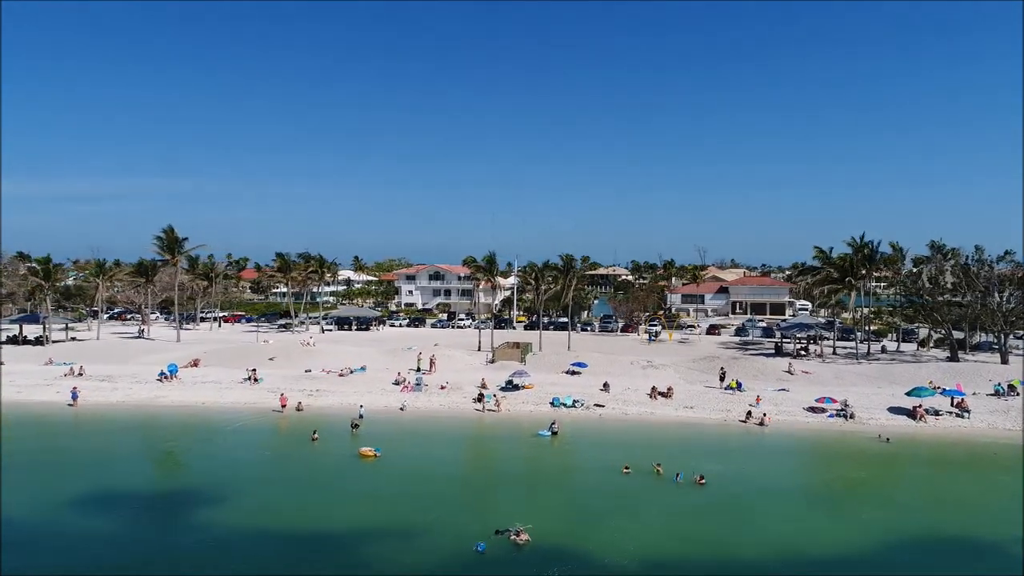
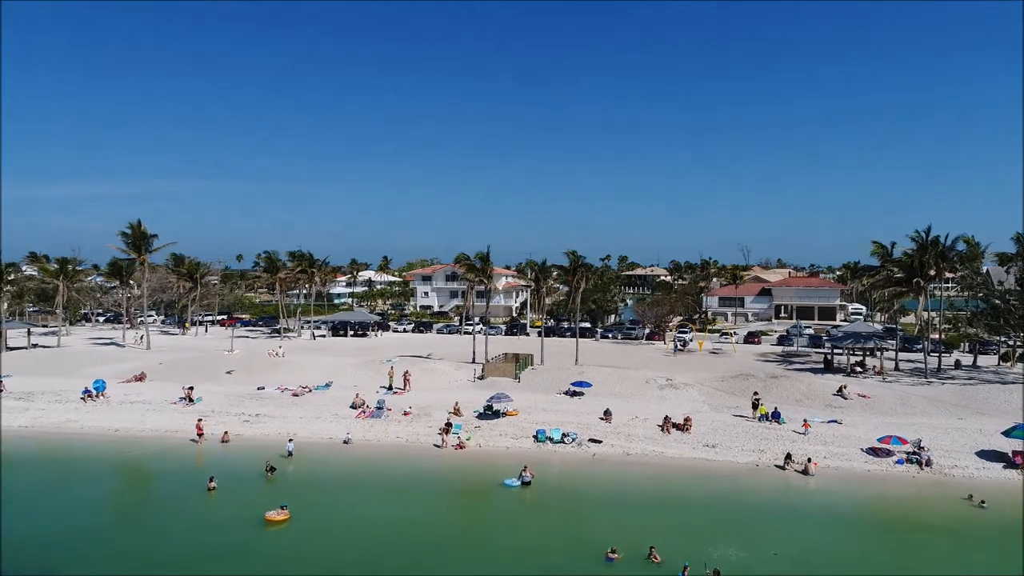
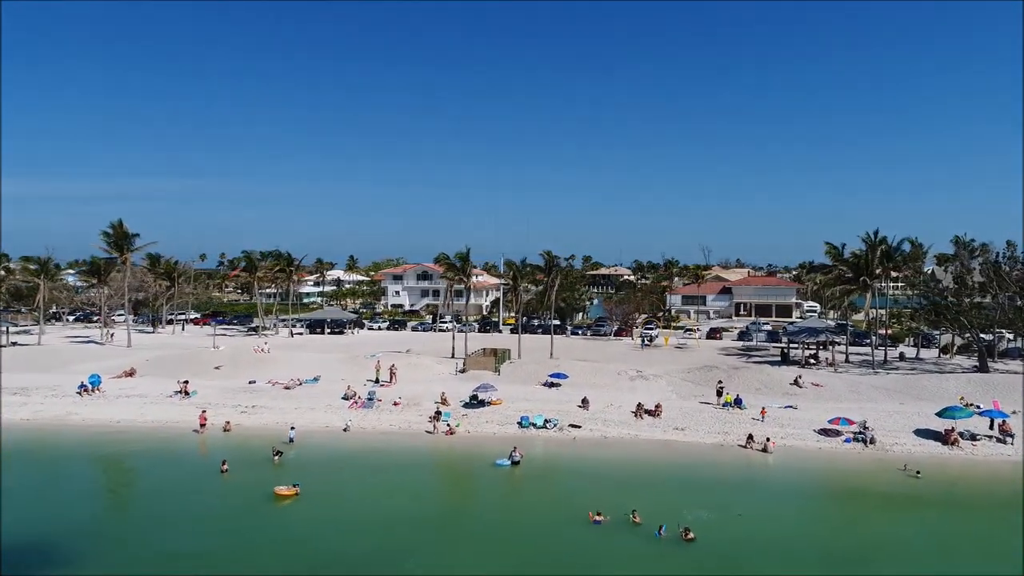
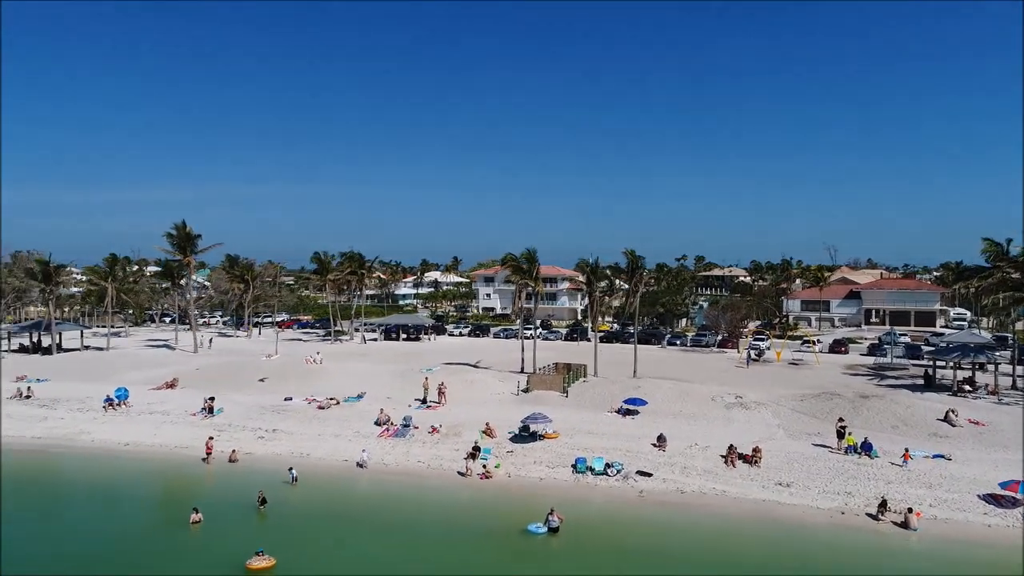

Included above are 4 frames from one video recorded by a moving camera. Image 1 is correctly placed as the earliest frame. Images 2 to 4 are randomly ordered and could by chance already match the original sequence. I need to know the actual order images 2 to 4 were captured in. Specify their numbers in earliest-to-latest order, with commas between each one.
3, 2, 4
